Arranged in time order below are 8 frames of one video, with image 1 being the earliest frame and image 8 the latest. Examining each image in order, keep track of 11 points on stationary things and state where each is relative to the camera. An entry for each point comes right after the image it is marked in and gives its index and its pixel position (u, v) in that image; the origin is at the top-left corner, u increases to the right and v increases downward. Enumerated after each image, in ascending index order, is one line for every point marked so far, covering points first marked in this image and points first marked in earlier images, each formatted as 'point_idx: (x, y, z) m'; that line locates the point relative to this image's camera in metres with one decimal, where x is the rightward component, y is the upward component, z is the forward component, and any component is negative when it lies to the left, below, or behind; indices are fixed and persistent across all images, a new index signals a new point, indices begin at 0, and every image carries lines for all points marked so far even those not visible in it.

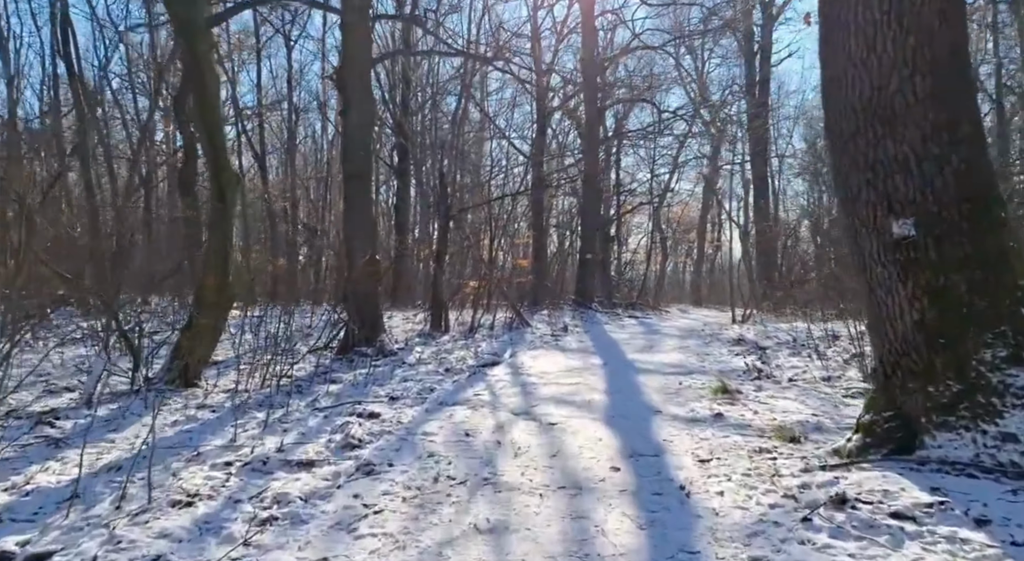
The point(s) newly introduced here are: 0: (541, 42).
0: (+0.7, +5.5, +17.6) m
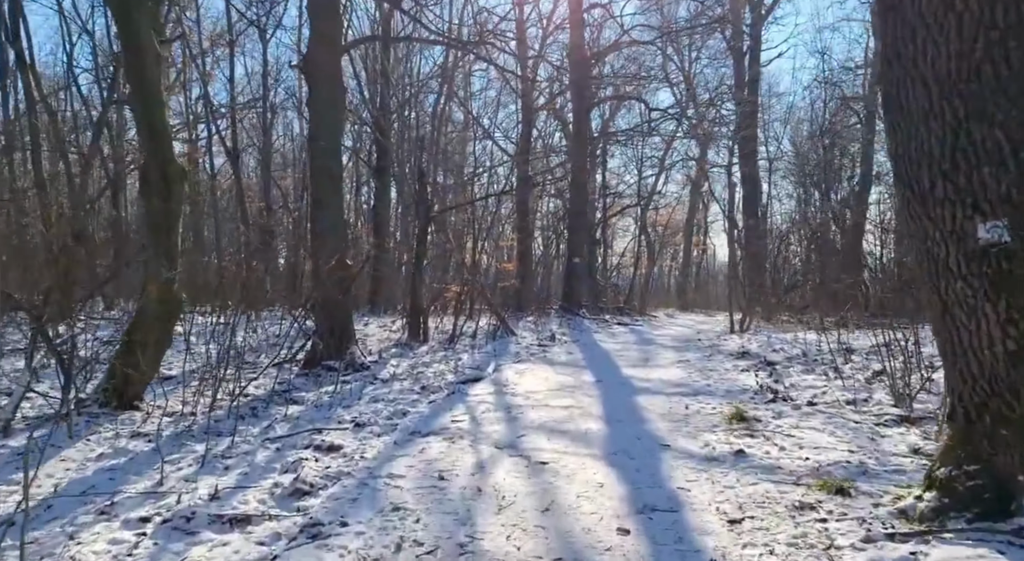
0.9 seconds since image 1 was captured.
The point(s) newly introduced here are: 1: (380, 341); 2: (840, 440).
0: (+0.3, +5.4, +16.9) m
1: (-1.8, -0.9, +10.7) m
2: (+1.9, -0.9, +4.4) m
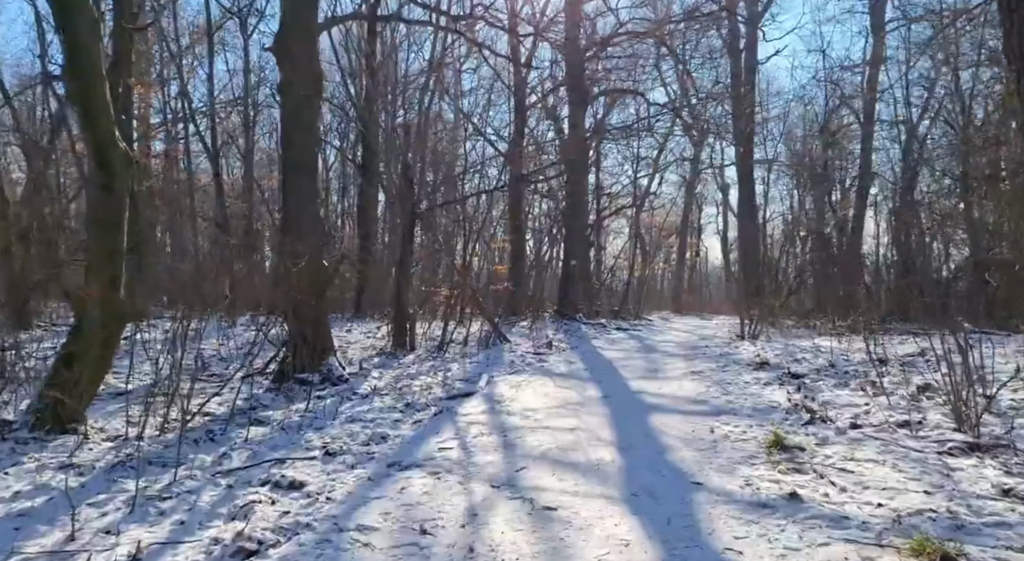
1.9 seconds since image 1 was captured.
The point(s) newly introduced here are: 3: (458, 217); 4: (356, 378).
0: (+0.1, +5.3, +16.1) m
1: (-1.9, -0.9, +9.8) m
2: (+1.9, -0.9, +3.6) m
3: (-1.1, +1.2, +14.9) m
4: (-1.5, -1.0, +7.6) m
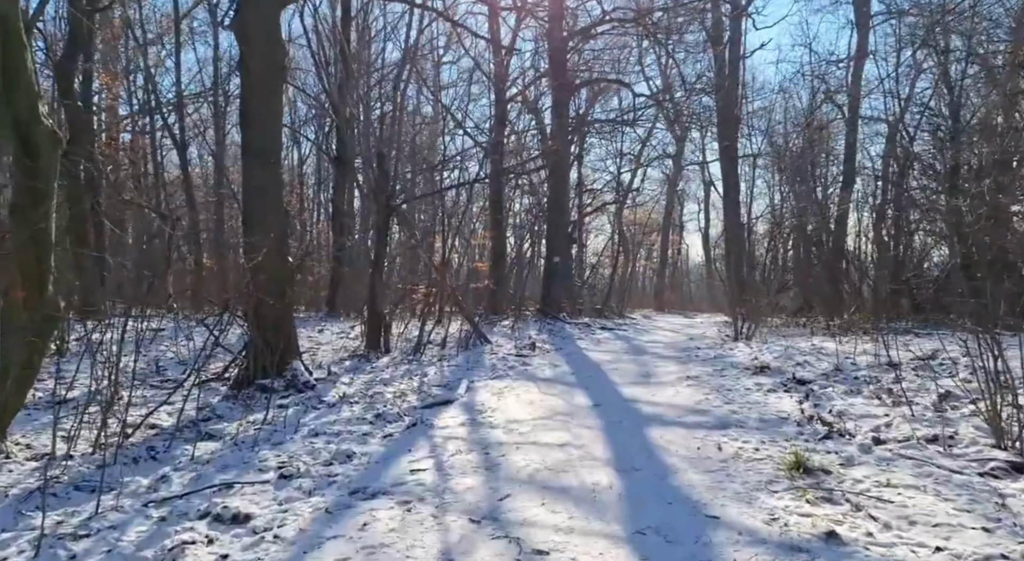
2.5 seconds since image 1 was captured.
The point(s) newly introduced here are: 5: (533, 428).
0: (-0.2, +5.4, +15.5) m
1: (-2.2, -0.9, +9.2) m
2: (+1.8, -0.9, +3.1) m
3: (-1.4, +1.3, +14.3) m
4: (-1.7, -0.9, +6.9) m
5: (+0.1, -1.0, +5.0) m
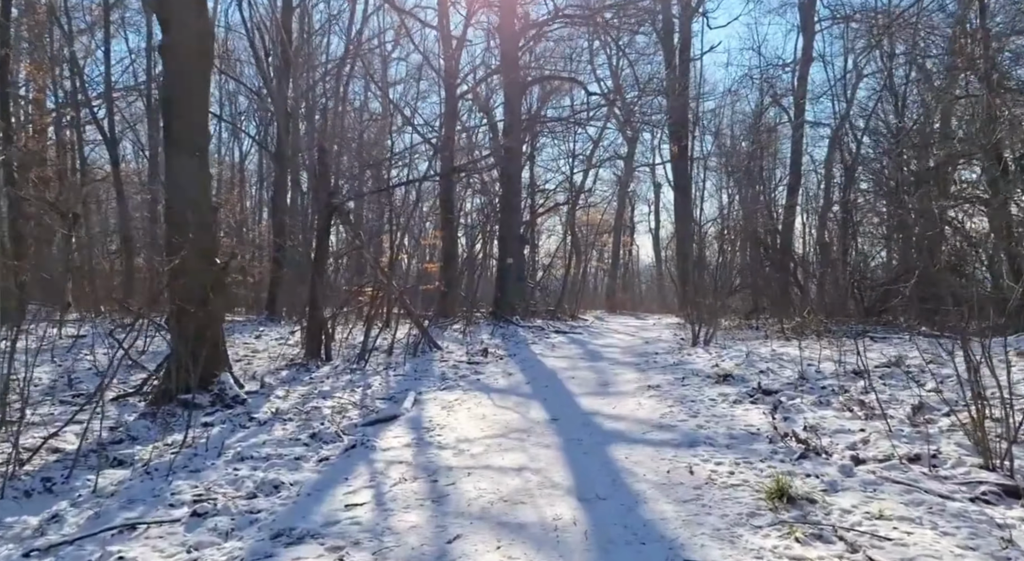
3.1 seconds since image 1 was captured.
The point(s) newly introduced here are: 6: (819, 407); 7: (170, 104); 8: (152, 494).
0: (-1.2, +5.3, +15.0) m
1: (-2.7, -0.9, +8.6) m
2: (+1.6, -1.0, +2.8) m
3: (-2.3, +1.2, +13.7) m
4: (-2.1, -1.0, +6.4) m
5: (-0.2, -1.0, +4.6) m
6: (+2.1, -0.9, +5.2) m
7: (-2.8, +1.4, +6.3) m
8: (-1.9, -1.1, +4.0) m
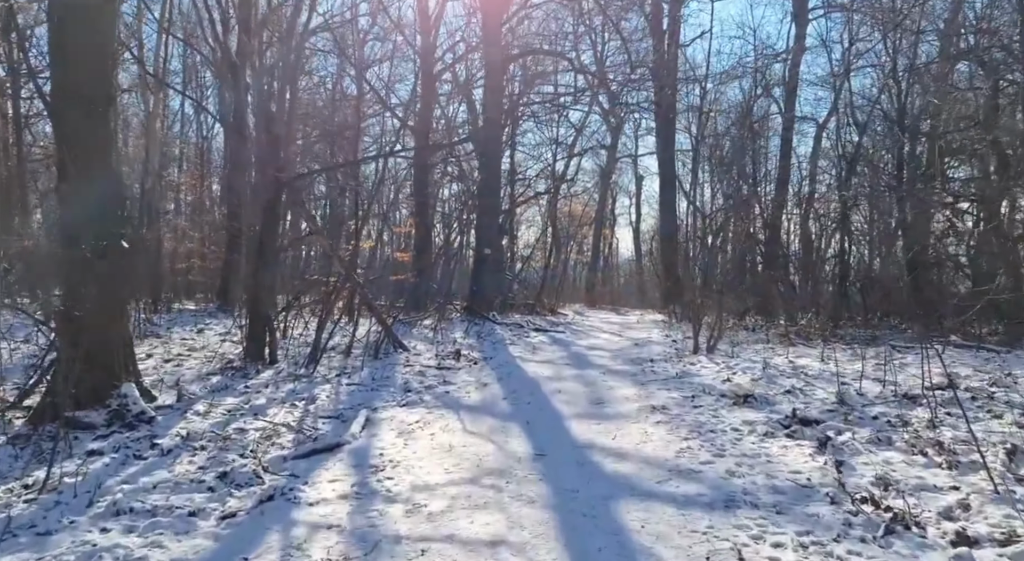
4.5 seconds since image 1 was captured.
0: (-1.5, +5.5, +13.7) m
1: (-3.0, -0.8, +7.4) m
2: (+1.6, -1.0, +1.6) m
3: (-2.6, +1.4, +12.4) m
4: (-2.3, -0.9, +5.1) m
5: (-0.3, -1.0, +3.4) m
6: (+1.9, -0.9, +4.0) m
7: (-2.9, +1.5, +5.0) m
8: (-2.0, -1.1, +2.7) m
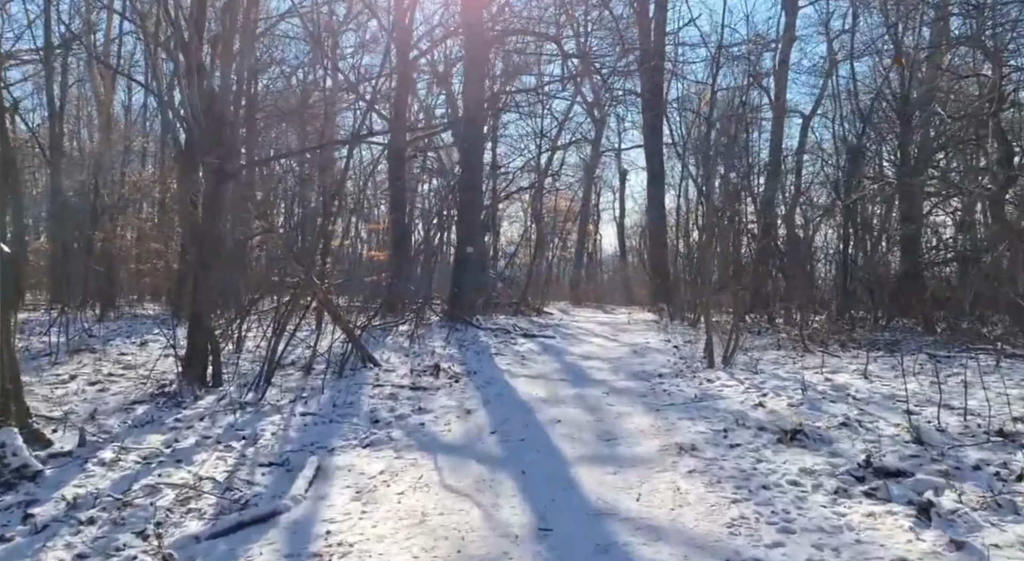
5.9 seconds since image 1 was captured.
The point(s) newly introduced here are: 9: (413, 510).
0: (-1.8, +5.5, +12.6) m
1: (-3.1, -0.9, +6.2) m
2: (+1.6, -1.1, +0.6) m
3: (-2.9, +1.4, +11.2) m
4: (-2.4, -1.0, +4.0) m
5: (-0.3, -1.1, +2.3) m
6: (+1.9, -0.9, +3.0) m
7: (-3.0, +1.4, +3.8) m
8: (-1.9, -1.1, +1.6) m
9: (-0.4, -1.0, +3.4) m
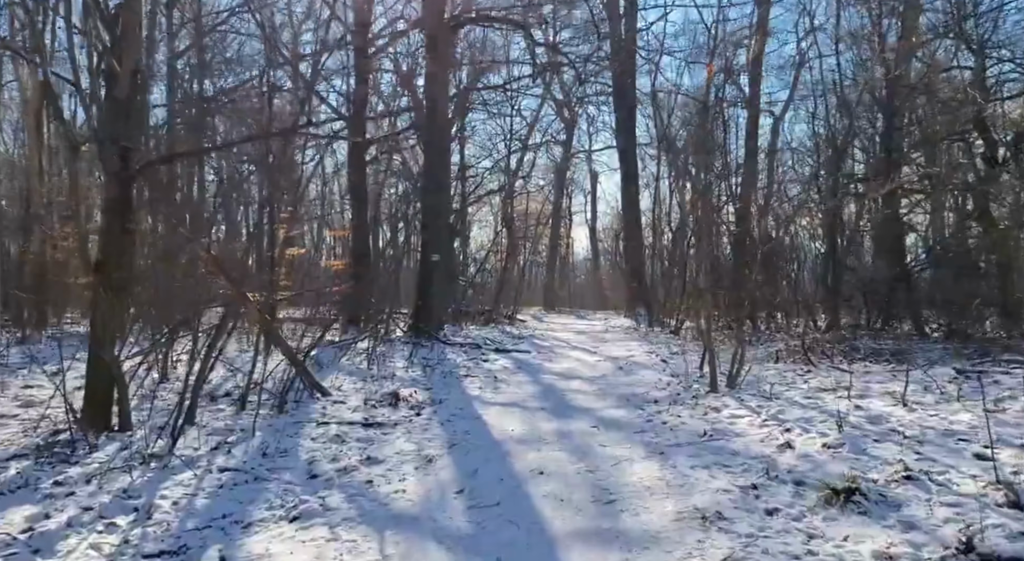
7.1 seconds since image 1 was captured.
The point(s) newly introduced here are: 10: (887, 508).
0: (-2.4, +5.3, +11.5) m
1: (-3.3, -1.0, +5.0) m
2: (+1.6, -1.1, -0.4) m
3: (-3.3, +1.2, +10.1) m
4: (-2.5, -1.1, +2.9) m
5: (-0.3, -1.1, +1.3) m
6: (+1.8, -1.0, +2.0) m
7: (-3.1, +1.3, +2.7) m
8: (-2.0, -1.3, +0.5) m
9: (-0.5, -1.1, +2.4) m
10: (+1.6, -0.9, +3.2) m
